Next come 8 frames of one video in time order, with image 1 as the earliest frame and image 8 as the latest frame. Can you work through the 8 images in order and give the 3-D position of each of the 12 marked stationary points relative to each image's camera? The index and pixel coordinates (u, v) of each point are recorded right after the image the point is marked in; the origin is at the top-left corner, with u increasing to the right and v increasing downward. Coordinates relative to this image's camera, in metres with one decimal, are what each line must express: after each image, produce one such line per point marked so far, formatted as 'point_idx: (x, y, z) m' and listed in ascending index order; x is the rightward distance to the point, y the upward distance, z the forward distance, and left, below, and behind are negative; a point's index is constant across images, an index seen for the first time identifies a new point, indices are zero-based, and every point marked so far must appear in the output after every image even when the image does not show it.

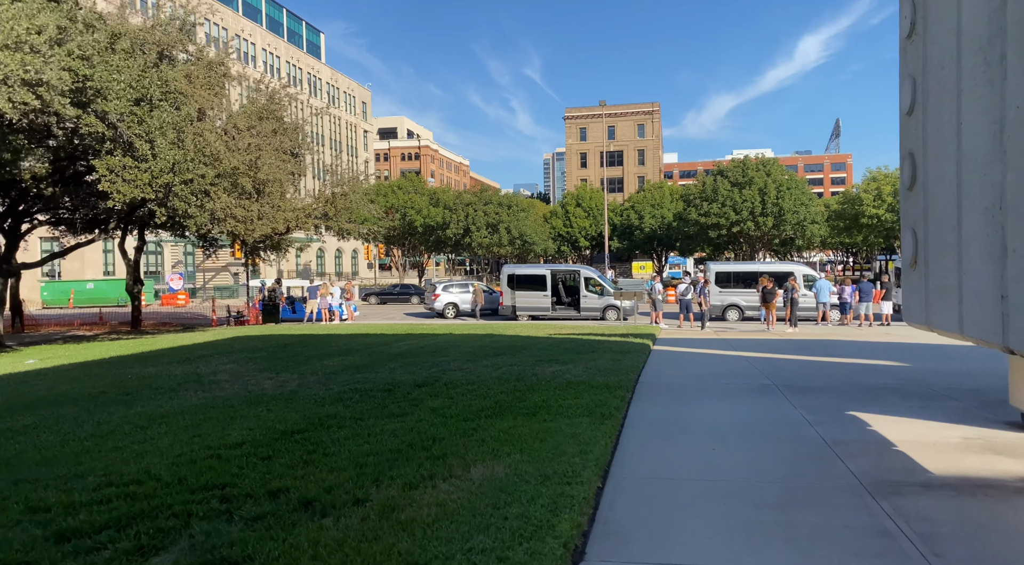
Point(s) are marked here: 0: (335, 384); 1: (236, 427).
0: (-2.1, -1.2, +9.9) m
1: (-2.4, -1.2, +7.0) m
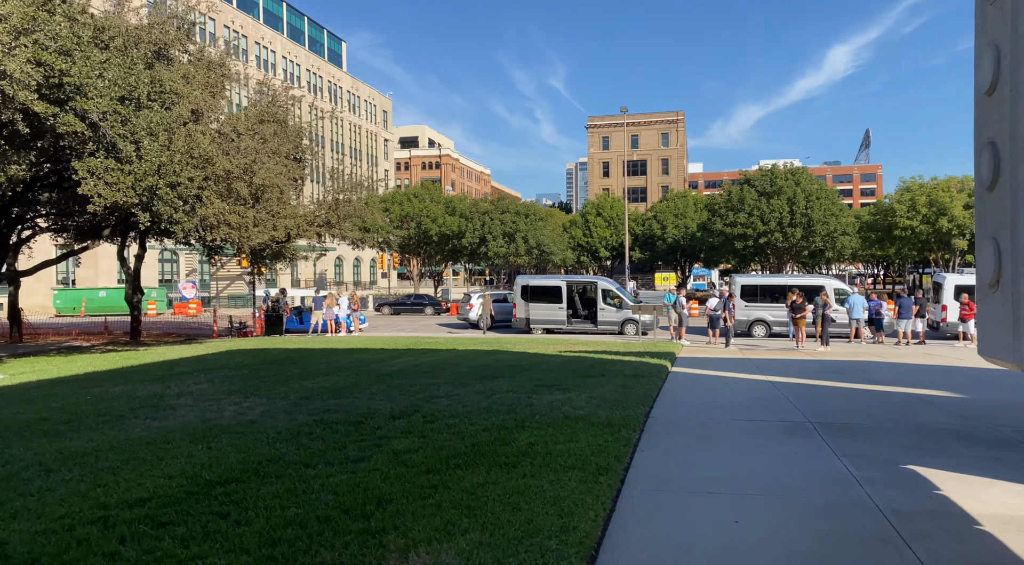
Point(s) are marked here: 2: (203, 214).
0: (-2.2, -1.4, +8.7) m
1: (-2.5, -1.3, +5.8) m
2: (-6.7, +1.5, +17.7) m
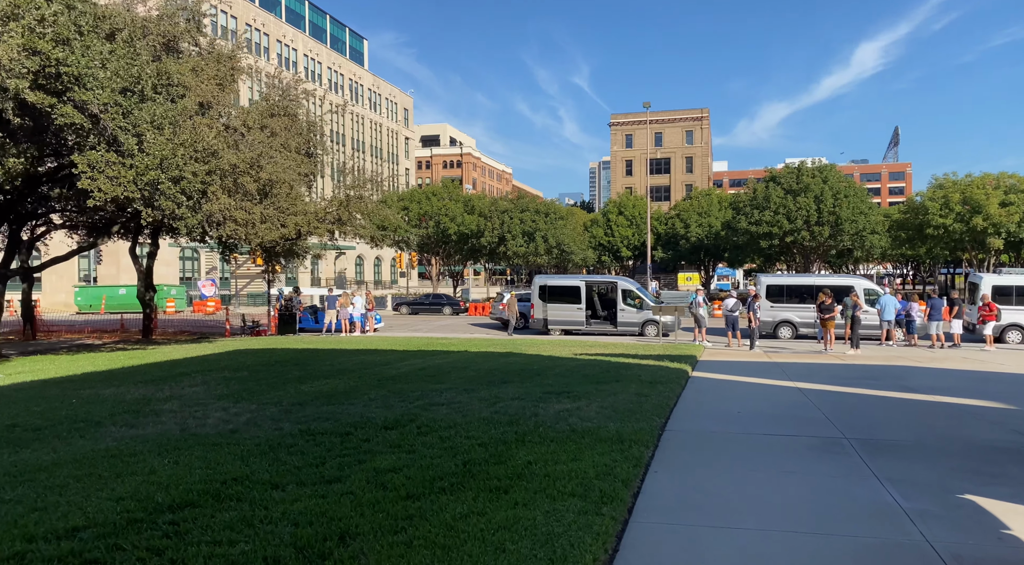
0: (-2.2, -1.4, +8.0) m
1: (-2.6, -1.3, +5.2) m
2: (-6.4, +1.5, +17.2) m
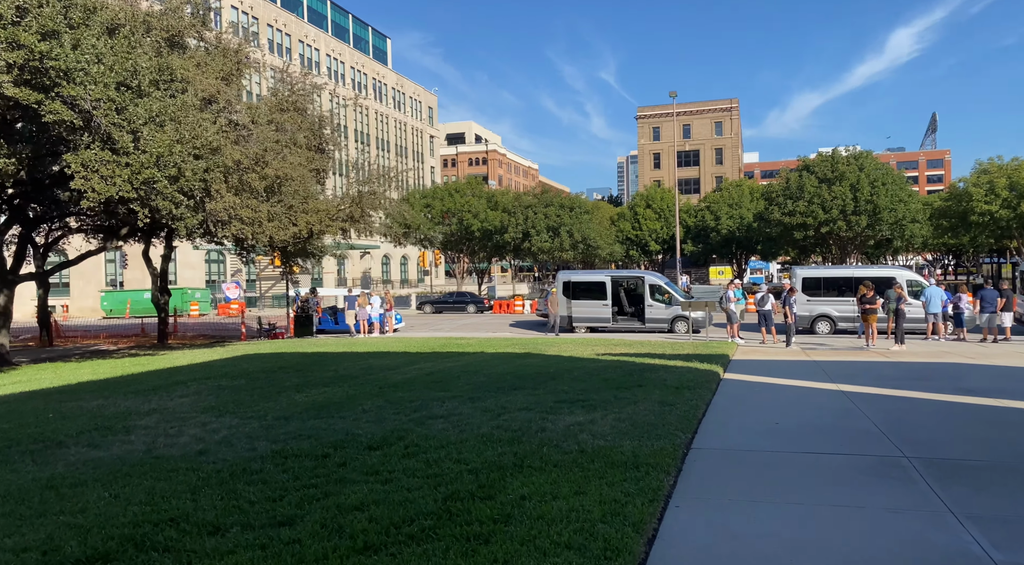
0: (-2.1, -1.4, +7.2) m
1: (-2.6, -1.3, +4.3) m
2: (-6.0, +1.5, +16.4) m
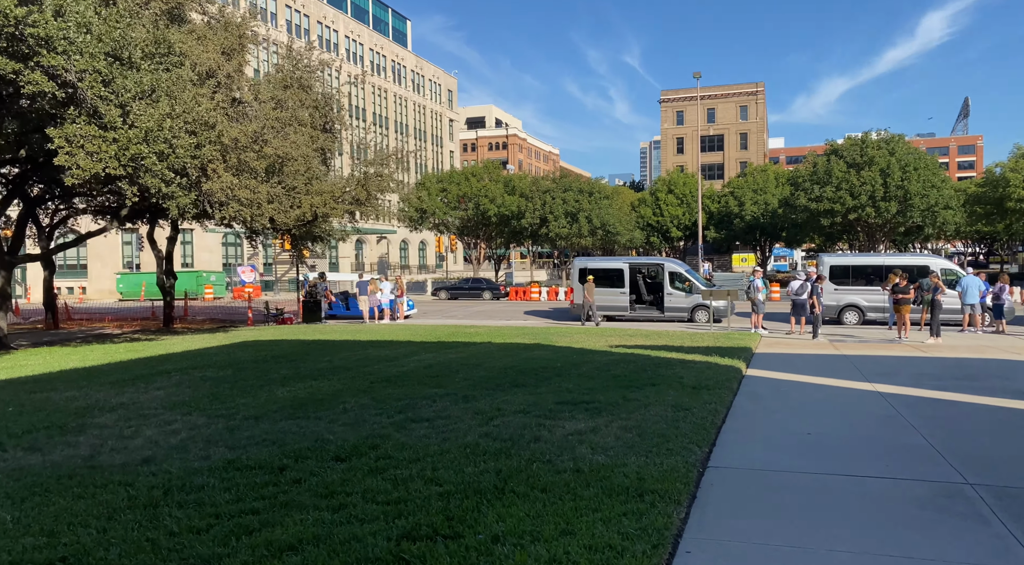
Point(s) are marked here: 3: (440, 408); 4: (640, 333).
0: (-2.2, -1.2, +6.3) m
1: (-2.8, -1.3, +3.5) m
2: (-5.8, +1.8, +15.7) m
3: (-0.7, -1.1, +7.5) m
4: (+2.9, -1.1, +18.4) m
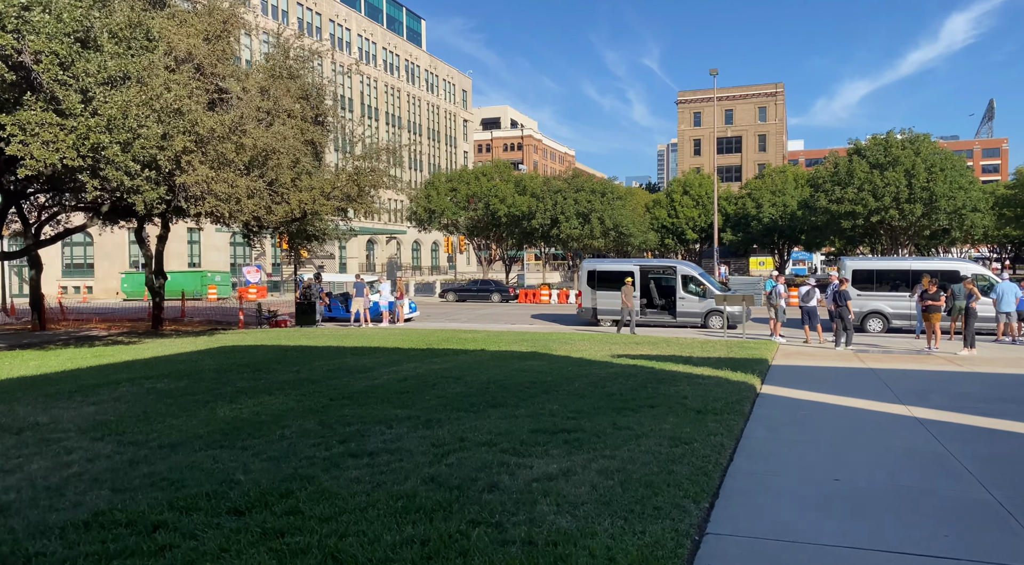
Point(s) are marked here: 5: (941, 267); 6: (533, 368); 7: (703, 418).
0: (-2.5, -1.3, +5.1) m
1: (-3.1, -1.3, +2.3) m
2: (-5.9, +1.8, +14.5) m
3: (-0.9, -1.2, +6.2) m
4: (+2.8, -1.2, +17.1) m
5: (+10.3, +0.4, +19.5) m
6: (+0.3, -1.2, +11.8) m
7: (+1.7, -1.2, +7.1) m
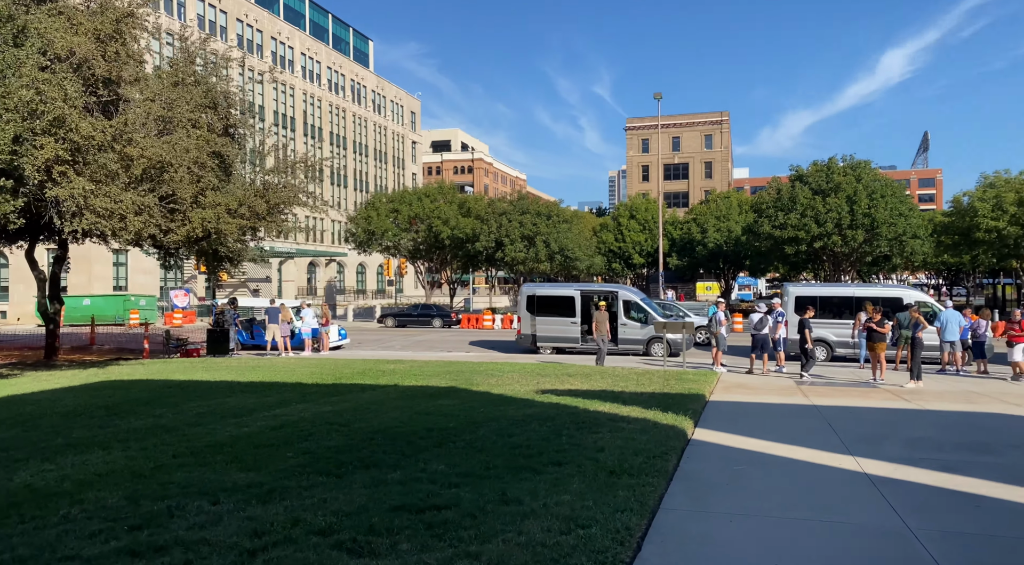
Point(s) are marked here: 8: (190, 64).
0: (-3.3, -1.4, +3.6) m
1: (-3.7, -1.4, +0.7) m
2: (-7.2, +1.4, +12.9) m
3: (-1.8, -1.4, +4.8) m
4: (+1.3, -1.7, +15.9) m
5: (+8.6, -0.3, +18.7) m
6: (-0.9, -1.6, +10.4) m
7: (+0.7, -1.4, +5.8) m
8: (-6.9, +4.7, +17.6) m
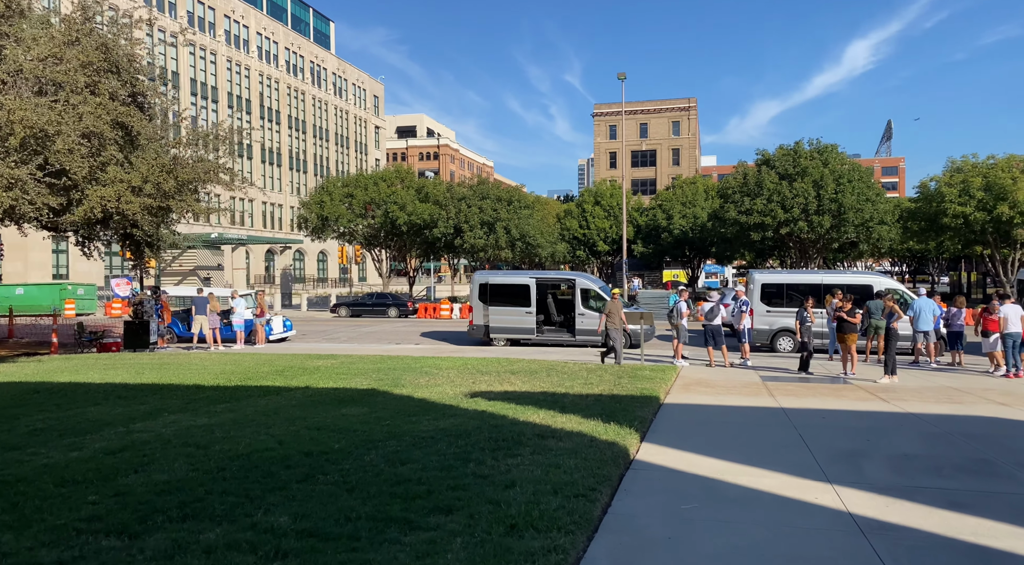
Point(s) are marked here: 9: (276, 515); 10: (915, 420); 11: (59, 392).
0: (-3.9, -1.4, +1.8) m
1: (-4.3, -1.4, -1.1) m
2: (-8.2, +1.5, +10.9) m
3: (-2.5, -1.3, +3.0) m
4: (+0.2, -1.5, +14.3) m
5: (+7.4, 0.0, +17.4) m
6: (-1.8, -1.4, +8.7) m
7: (0.0, -1.3, +4.2) m
8: (-8.1, +4.9, +15.6) m
9: (-1.4, -1.3, +4.7) m
10: (+4.6, -1.6, +9.4) m
11: (-6.1, -1.5, +10.9) m
